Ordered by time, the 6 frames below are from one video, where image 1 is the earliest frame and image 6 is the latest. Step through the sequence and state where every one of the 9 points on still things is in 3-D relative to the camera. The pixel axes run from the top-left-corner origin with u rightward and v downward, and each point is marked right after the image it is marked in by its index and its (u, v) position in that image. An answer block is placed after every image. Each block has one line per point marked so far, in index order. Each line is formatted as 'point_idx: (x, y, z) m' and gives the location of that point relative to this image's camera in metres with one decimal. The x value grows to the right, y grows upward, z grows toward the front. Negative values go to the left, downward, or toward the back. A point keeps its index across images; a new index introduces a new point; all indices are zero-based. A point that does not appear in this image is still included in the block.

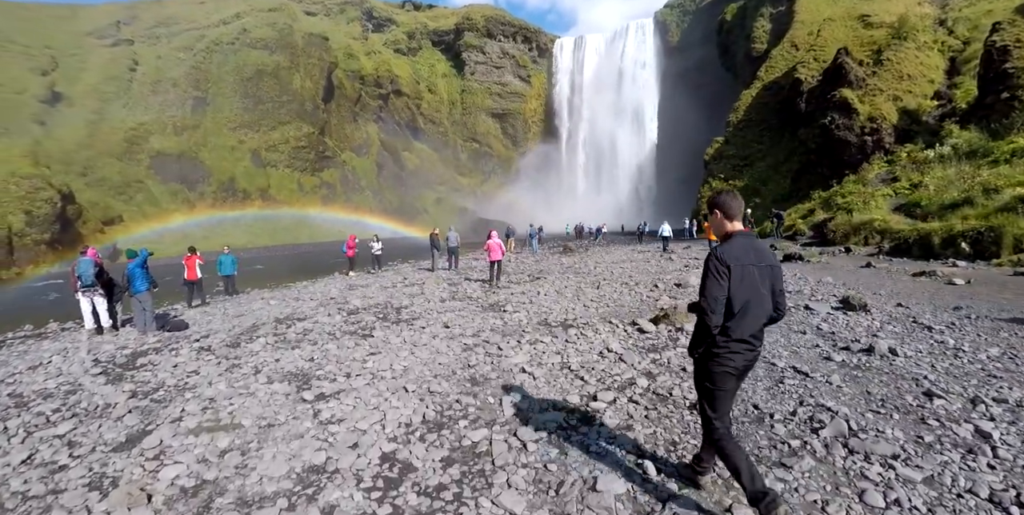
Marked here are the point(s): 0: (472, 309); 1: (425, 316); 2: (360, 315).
0: (-1.0, -1.3, +10.8) m
1: (-1.9, -1.3, +10.0) m
2: (-3.5, -1.3, +10.1) m
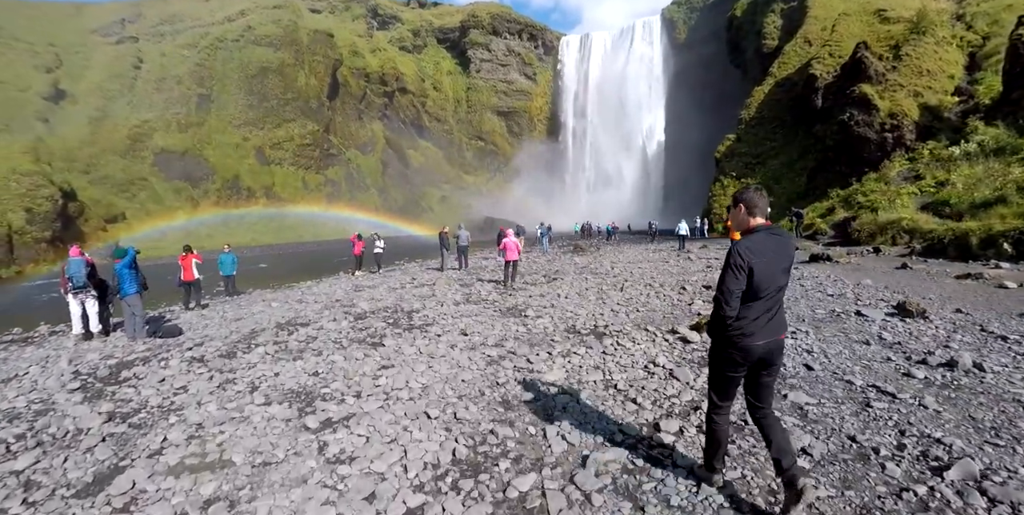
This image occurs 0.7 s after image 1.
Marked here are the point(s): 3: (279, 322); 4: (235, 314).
0: (-0.5, -1.3, +9.9) m
1: (-1.4, -1.3, +9.1) m
2: (-3.0, -1.3, +9.3) m
3: (-4.9, -1.4, +9.4) m
4: (-6.7, -1.3, +10.9) m
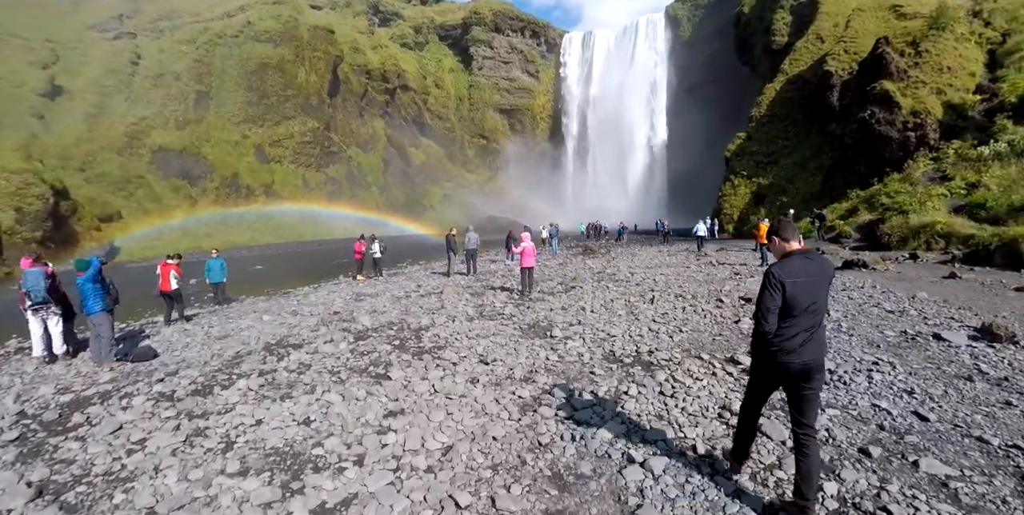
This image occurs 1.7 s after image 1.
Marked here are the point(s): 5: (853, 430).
0: (0.0, -1.5, +8.7) m
1: (-1.0, -1.5, +7.9) m
2: (-2.5, -1.5, +8.1) m
3: (-4.5, -1.6, +8.2) m
4: (-6.3, -1.5, +9.6) m
5: (+4.0, -2.0, +5.2) m
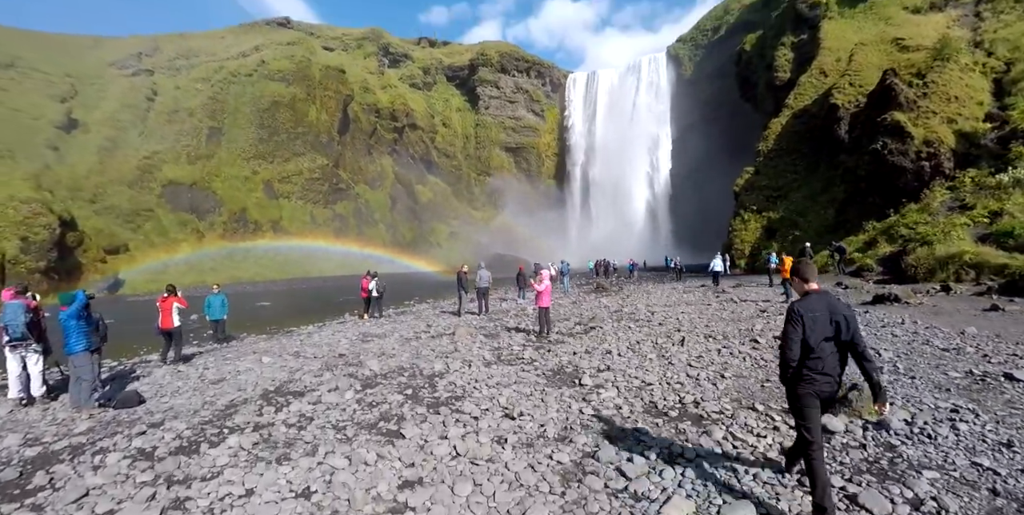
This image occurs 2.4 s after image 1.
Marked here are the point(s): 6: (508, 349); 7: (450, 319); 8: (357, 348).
0: (+0.4, -2.2, +7.8) m
1: (-0.6, -2.1, +7.1) m
2: (-2.1, -2.1, +7.2) m
3: (-4.0, -2.2, +7.4) m
4: (-5.8, -2.3, +8.9) m
5: (+4.4, -2.3, +4.3) m
6: (-0.1, -2.1, +10.3) m
7: (-2.3, -2.3, +16.6) m
8: (-3.7, -2.2, +10.9) m
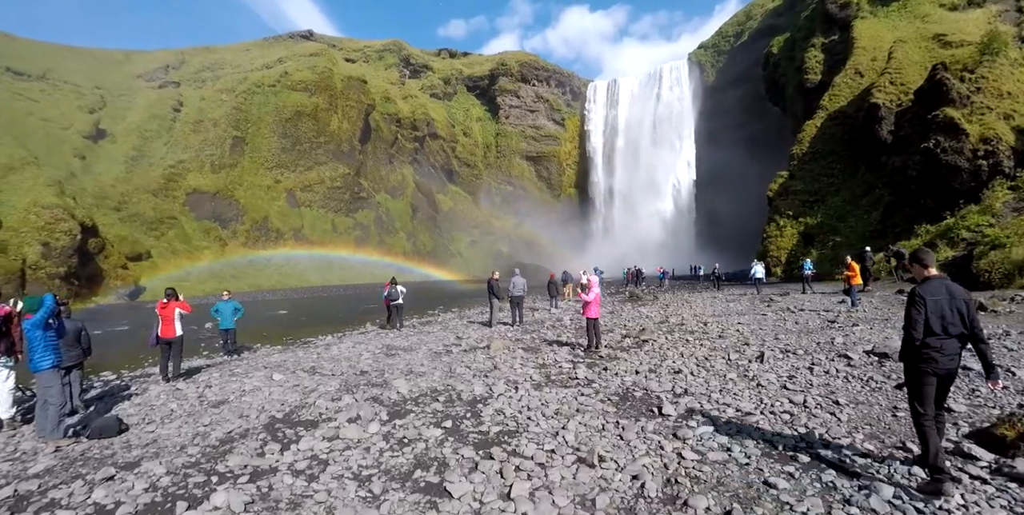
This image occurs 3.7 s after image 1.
0: (+1.2, -2.1, +6.3) m
1: (+0.3, -2.1, +5.5) m
2: (-1.3, -2.1, +5.8) m
3: (-3.2, -2.2, +6.0) m
4: (-4.9, -2.3, +7.5) m
5: (+5.1, -2.2, +2.6) m
6: (+0.9, -2.2, +8.8) m
7: (-1.1, -2.4, +15.2) m
8: (-2.8, -2.3, +9.5) m
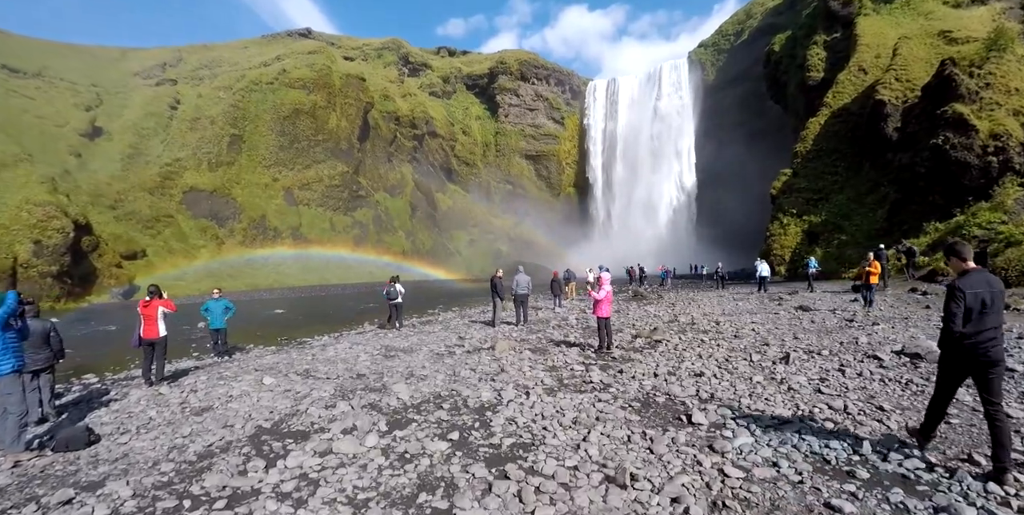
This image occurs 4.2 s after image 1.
0: (+1.4, -2.0, +5.7) m
1: (+0.4, -2.0, +5.0) m
2: (-1.1, -2.0, +5.2) m
3: (-3.0, -2.1, +5.4) m
4: (-4.8, -2.2, +6.9) m
5: (+5.2, -2.2, +2.0) m
6: (+1.0, -2.1, +8.2) m
7: (-1.0, -2.3, +14.6) m
8: (-2.6, -2.2, +8.9) m
